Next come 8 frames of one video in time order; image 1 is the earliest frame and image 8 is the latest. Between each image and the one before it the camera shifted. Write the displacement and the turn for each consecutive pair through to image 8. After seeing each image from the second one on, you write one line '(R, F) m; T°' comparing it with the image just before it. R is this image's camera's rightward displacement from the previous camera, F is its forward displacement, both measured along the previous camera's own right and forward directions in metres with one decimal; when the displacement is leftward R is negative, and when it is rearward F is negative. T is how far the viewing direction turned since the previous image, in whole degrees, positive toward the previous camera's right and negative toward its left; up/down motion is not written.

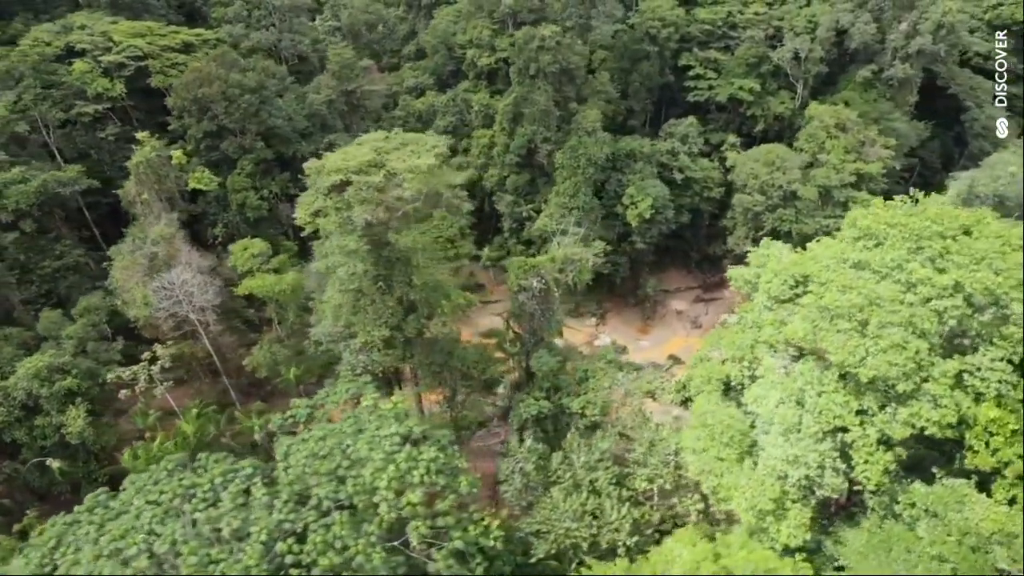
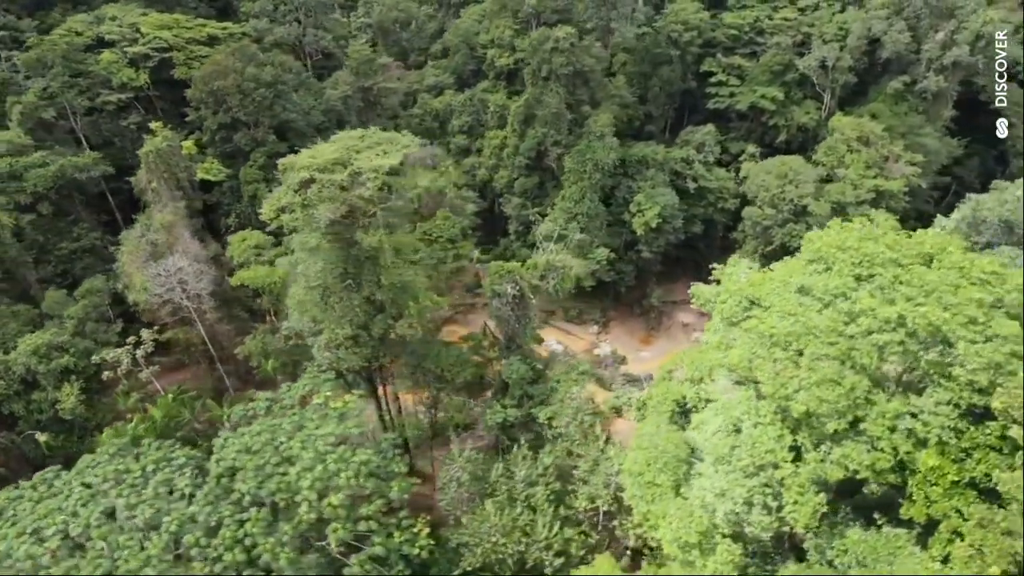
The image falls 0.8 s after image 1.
(+1.9, +0.3) m; -4°
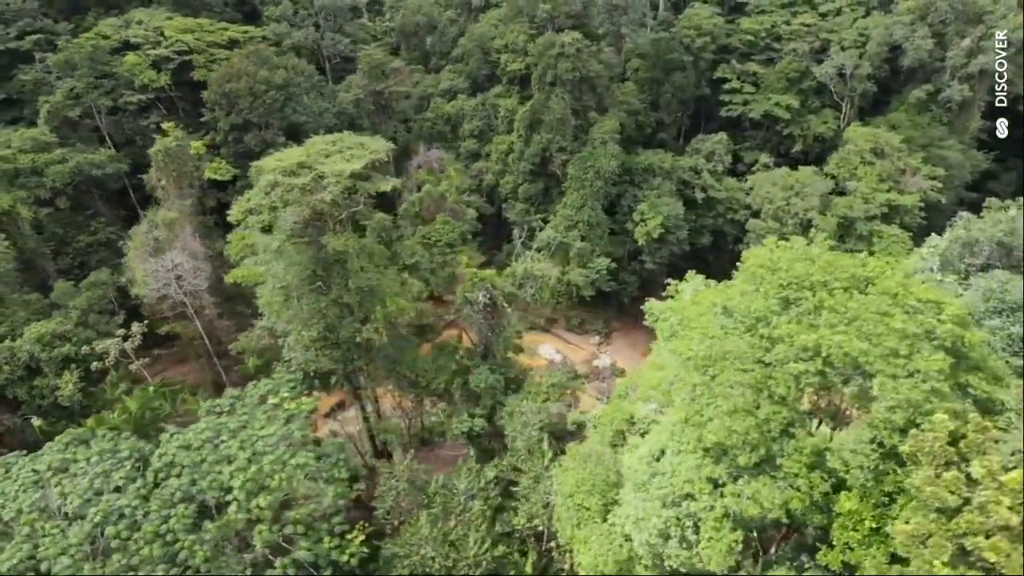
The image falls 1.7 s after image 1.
(+1.9, +0.2) m; -4°
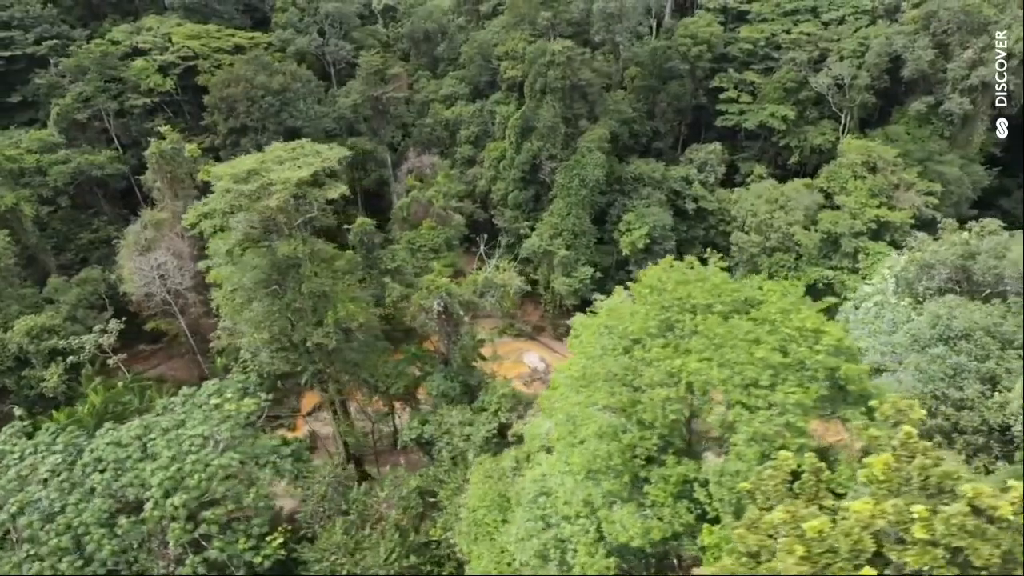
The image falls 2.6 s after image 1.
(+2.1, +0.1) m; -3°
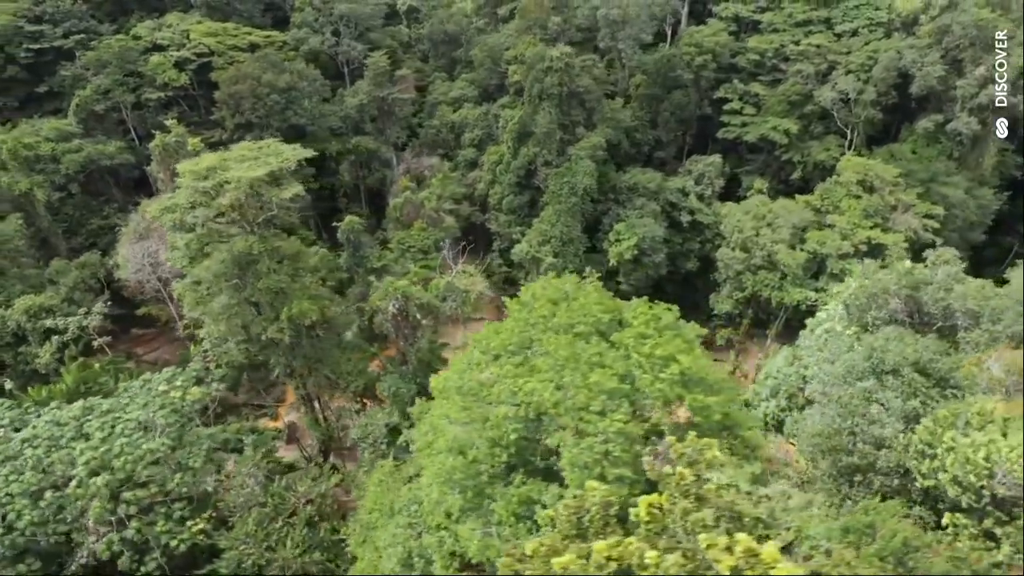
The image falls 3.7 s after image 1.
(+2.2, +0.1) m; -4°
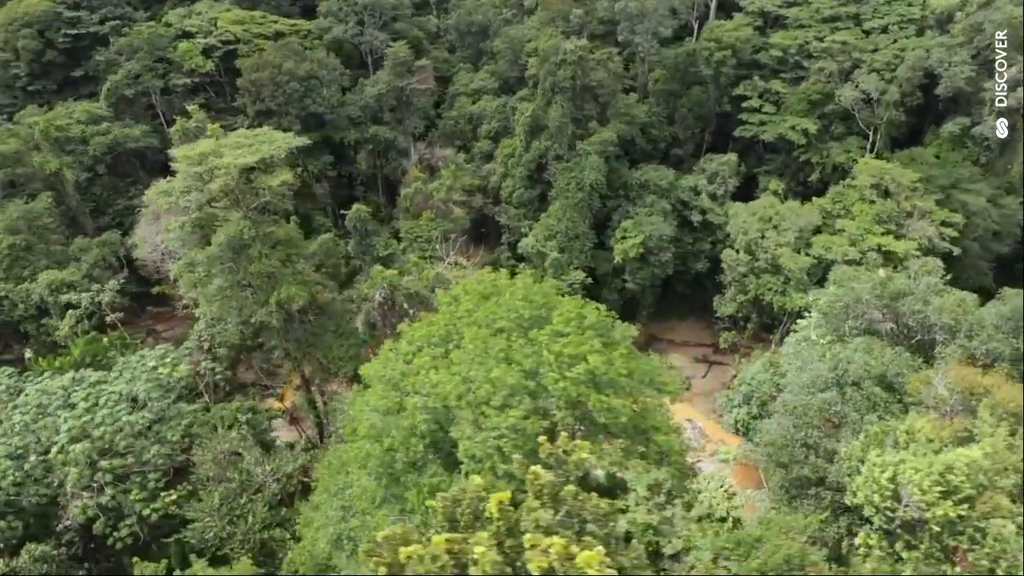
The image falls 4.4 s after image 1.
(+1.4, +0.1) m; -4°
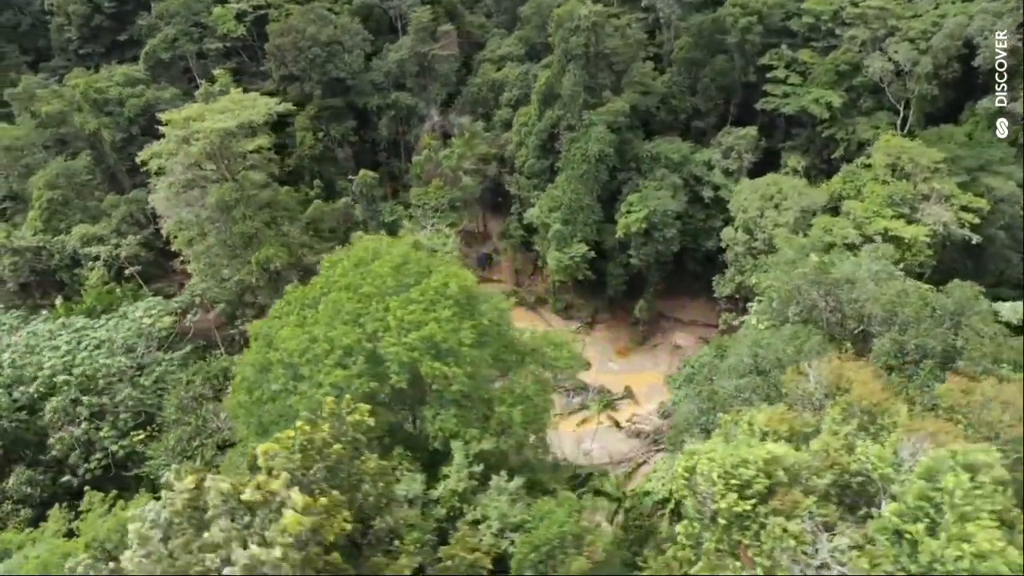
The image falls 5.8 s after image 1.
(+2.5, +0.1) m; -6°
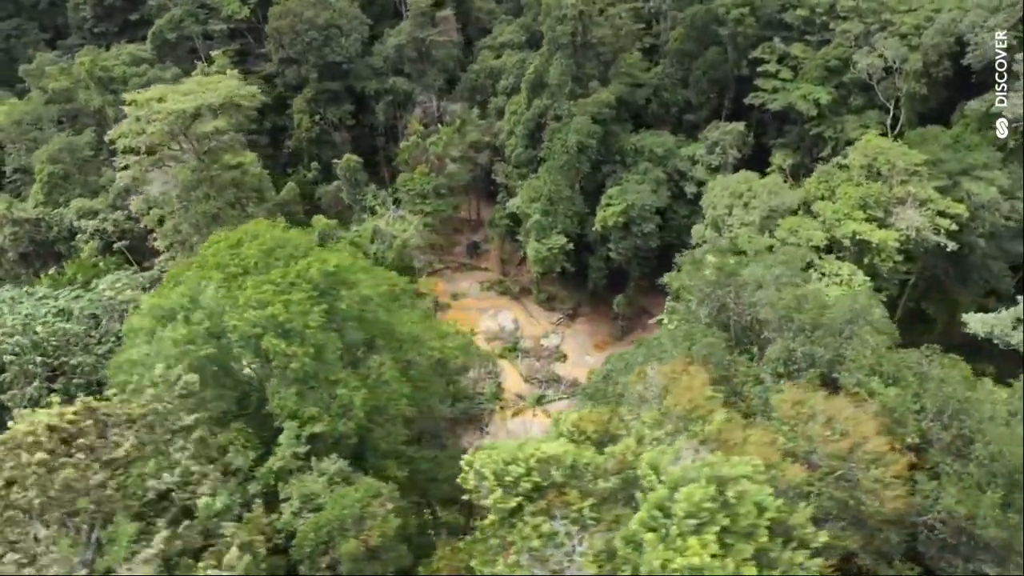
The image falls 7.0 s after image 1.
(+2.2, 0.0) m; -3°
